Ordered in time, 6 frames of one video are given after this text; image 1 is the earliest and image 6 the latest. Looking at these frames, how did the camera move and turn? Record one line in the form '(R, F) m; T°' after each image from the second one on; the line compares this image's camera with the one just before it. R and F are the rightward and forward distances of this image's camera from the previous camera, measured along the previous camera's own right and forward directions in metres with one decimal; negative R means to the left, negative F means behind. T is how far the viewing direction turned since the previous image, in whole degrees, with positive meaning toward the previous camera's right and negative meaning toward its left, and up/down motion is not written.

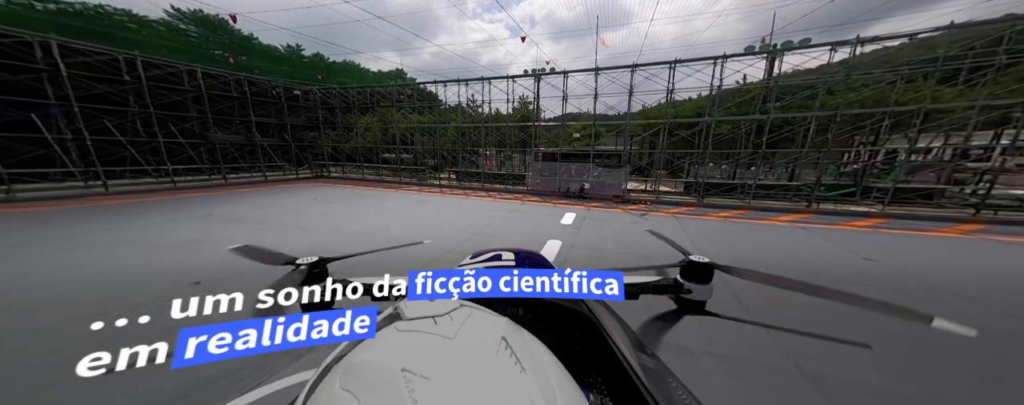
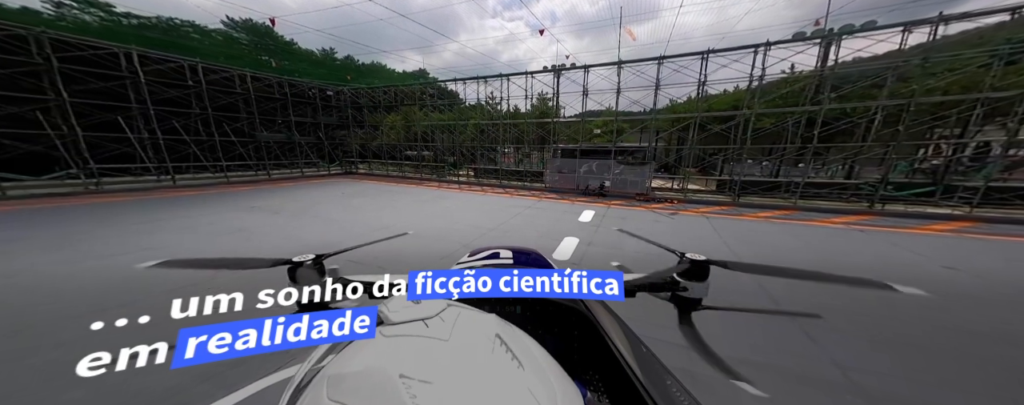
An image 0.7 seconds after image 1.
(0.0, +0.1) m; -3°
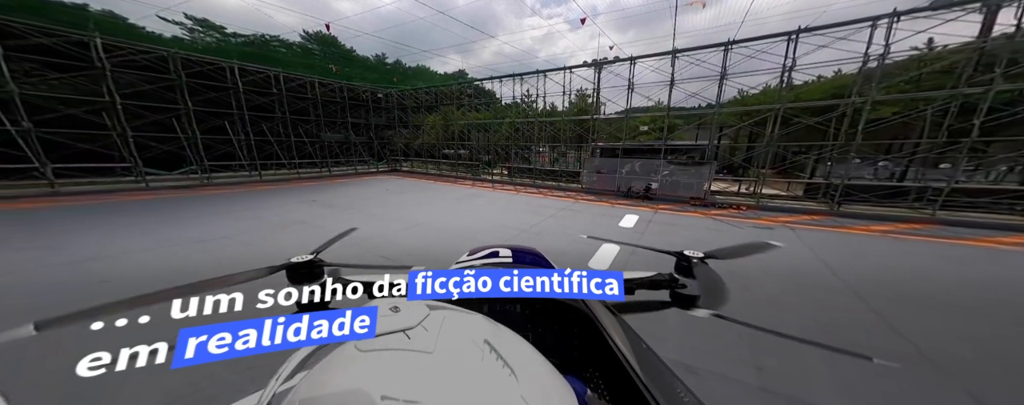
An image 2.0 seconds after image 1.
(-0.1, +0.2) m; -6°
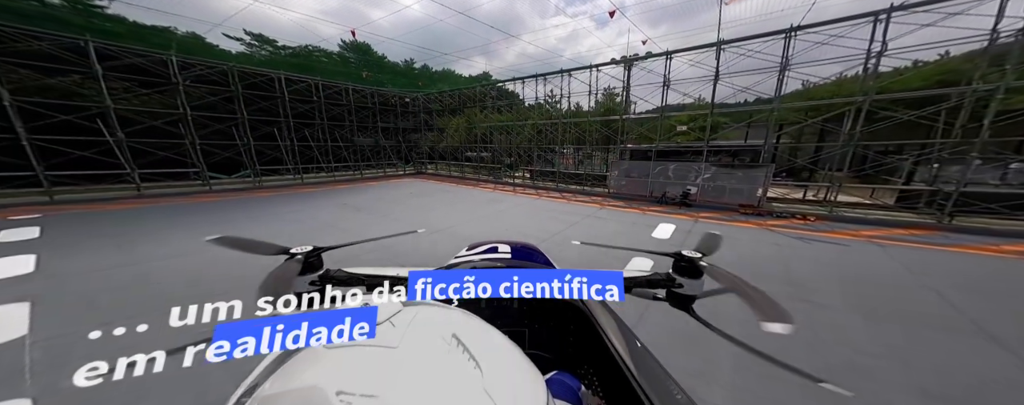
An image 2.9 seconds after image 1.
(-0.1, +0.2) m; -4°
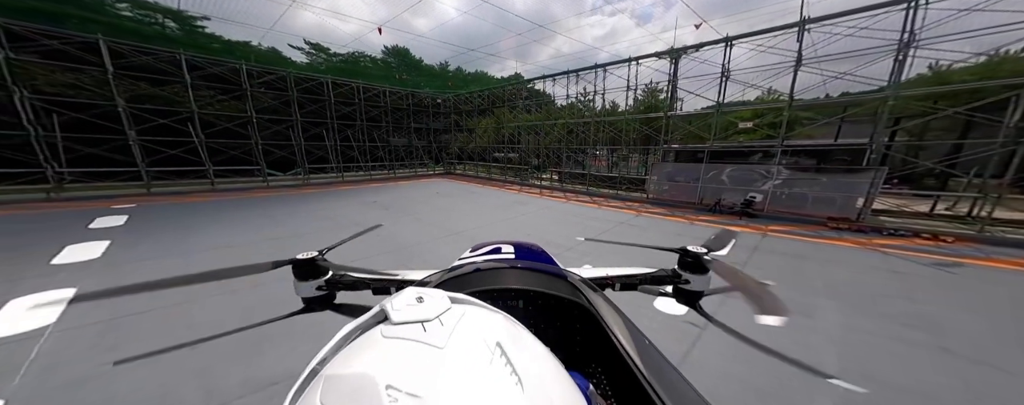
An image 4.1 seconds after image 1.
(-0.1, +0.4) m; -5°
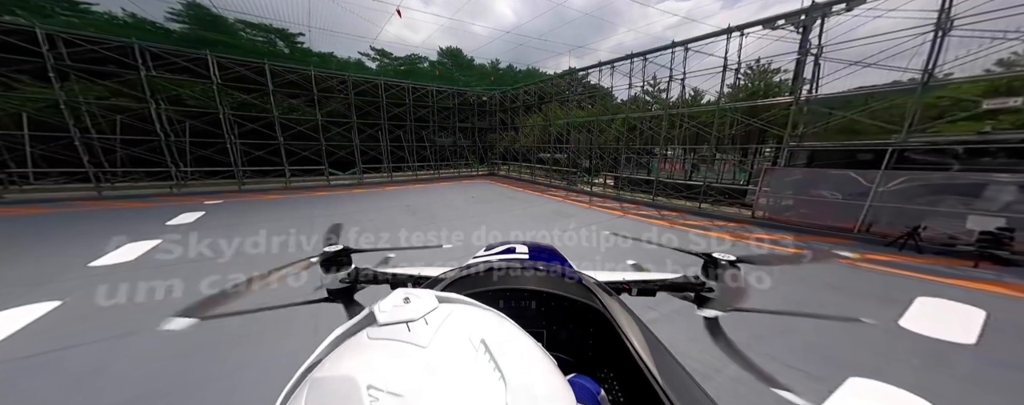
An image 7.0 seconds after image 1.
(-0.2, +1.0) m; -8°
